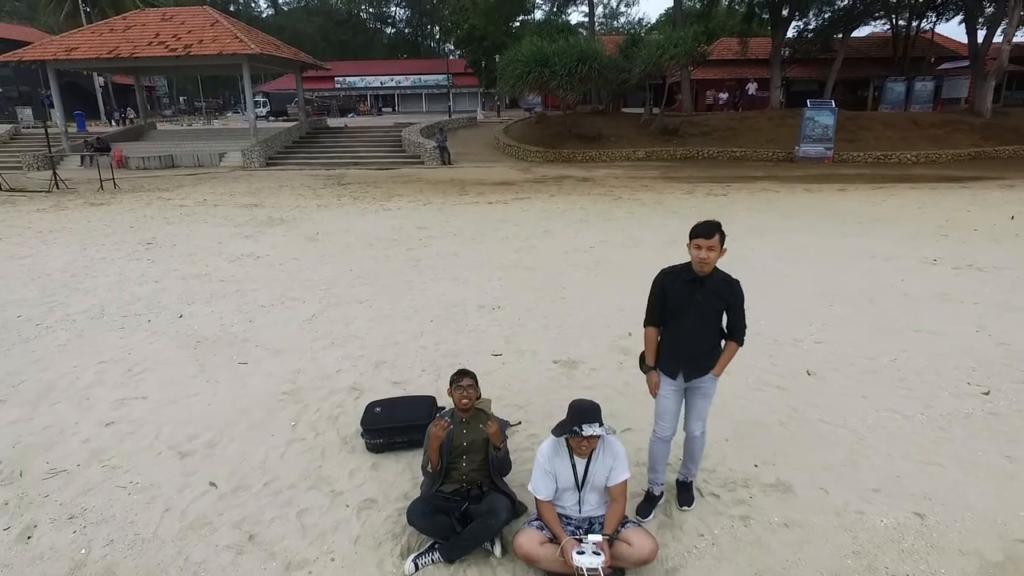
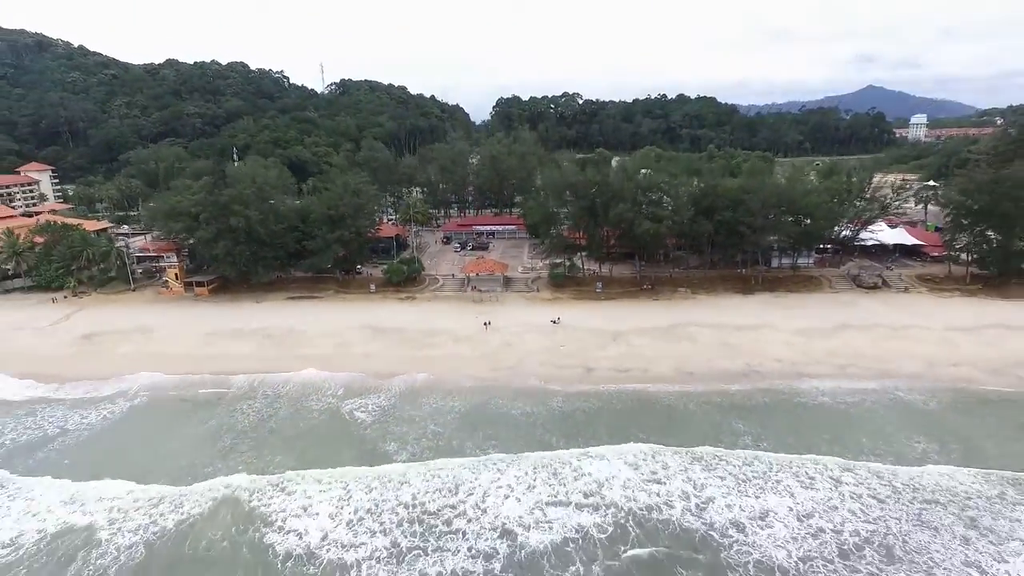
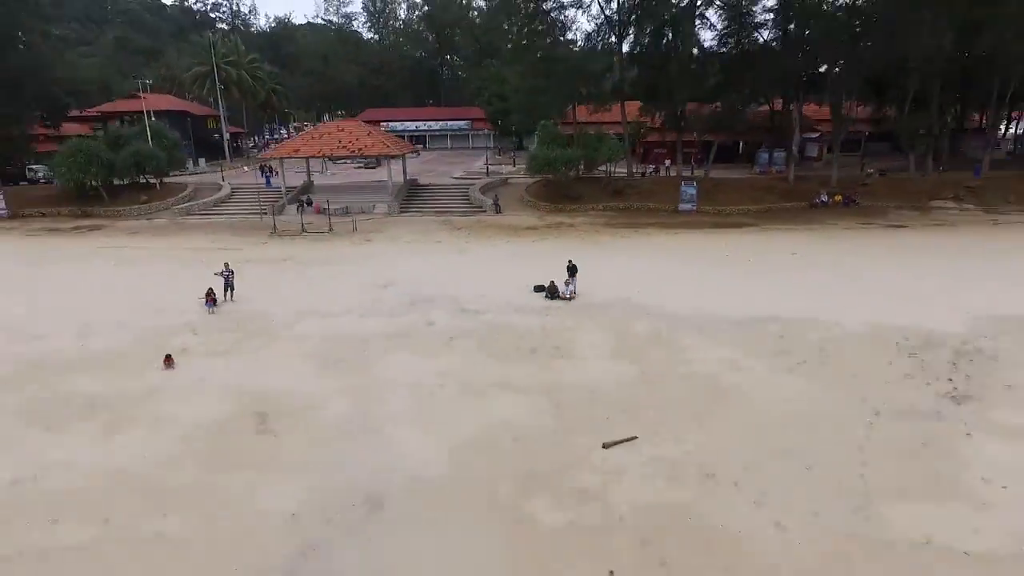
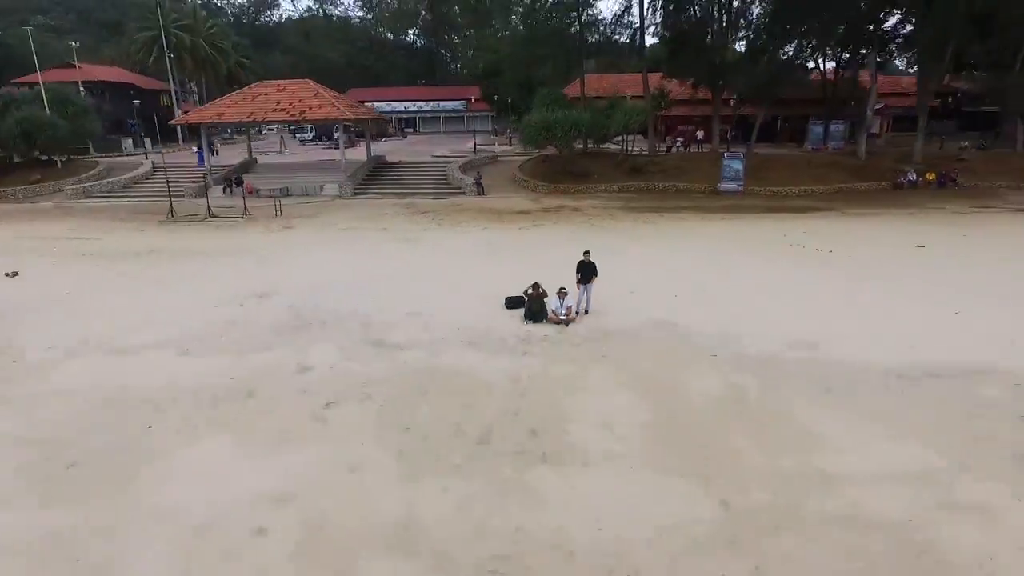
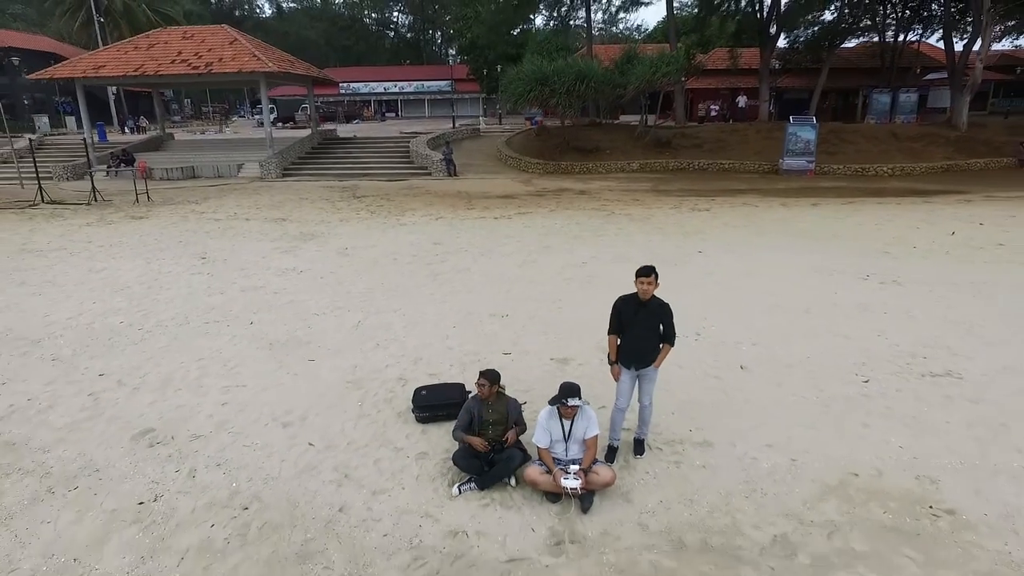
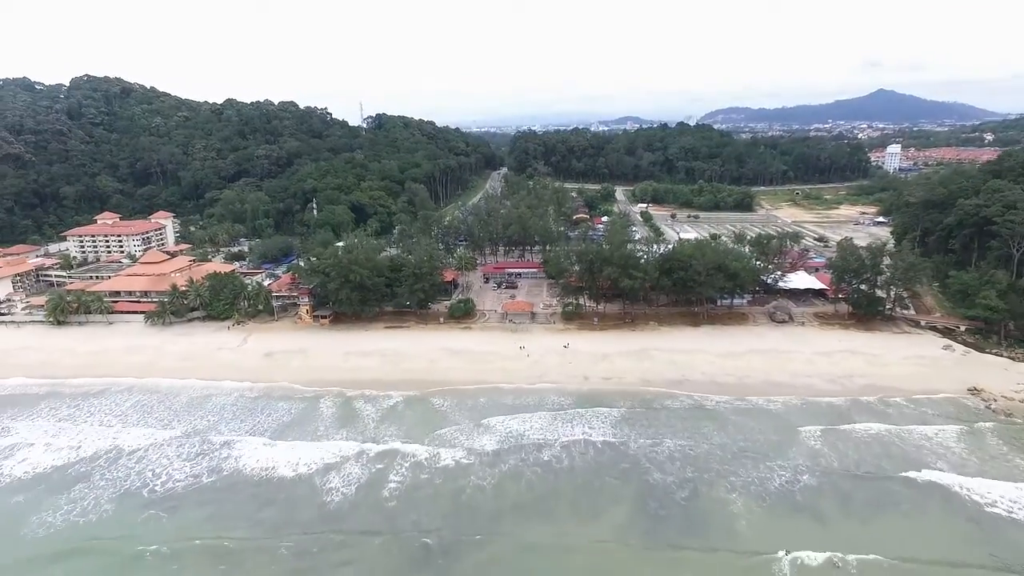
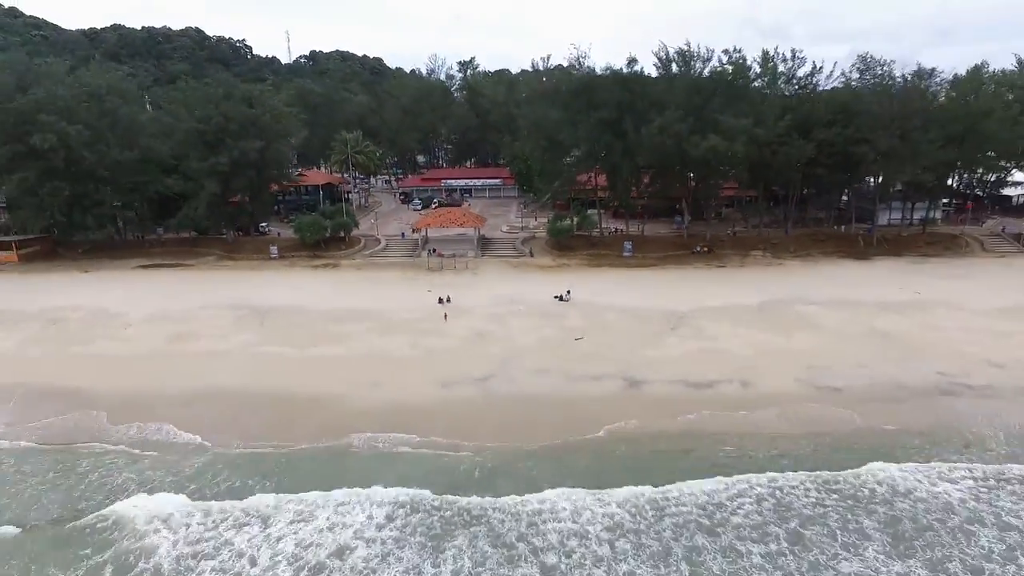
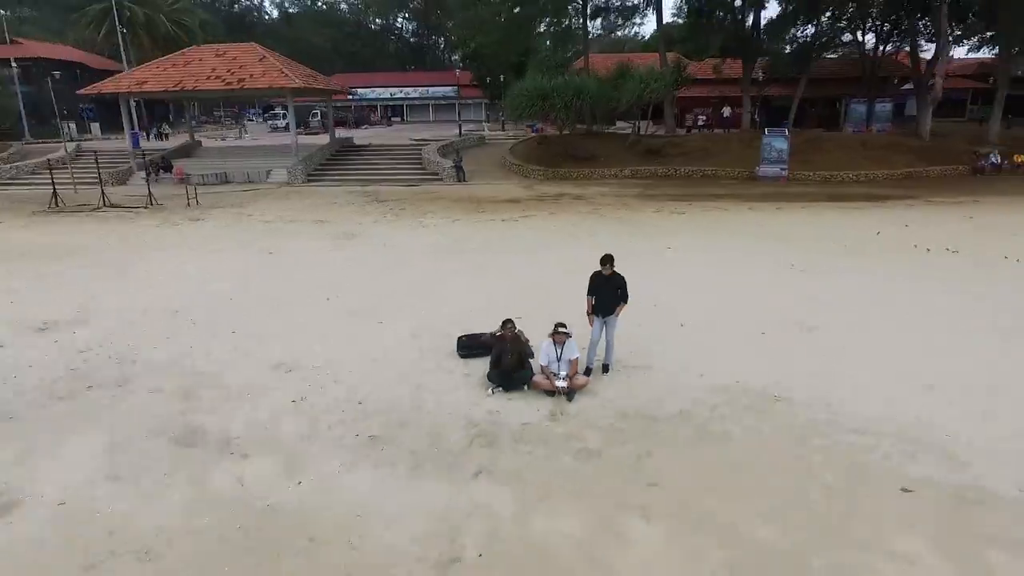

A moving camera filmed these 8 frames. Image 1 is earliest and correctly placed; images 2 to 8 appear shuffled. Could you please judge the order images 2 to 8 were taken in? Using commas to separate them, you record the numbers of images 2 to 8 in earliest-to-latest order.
5, 8, 4, 3, 7, 2, 6
